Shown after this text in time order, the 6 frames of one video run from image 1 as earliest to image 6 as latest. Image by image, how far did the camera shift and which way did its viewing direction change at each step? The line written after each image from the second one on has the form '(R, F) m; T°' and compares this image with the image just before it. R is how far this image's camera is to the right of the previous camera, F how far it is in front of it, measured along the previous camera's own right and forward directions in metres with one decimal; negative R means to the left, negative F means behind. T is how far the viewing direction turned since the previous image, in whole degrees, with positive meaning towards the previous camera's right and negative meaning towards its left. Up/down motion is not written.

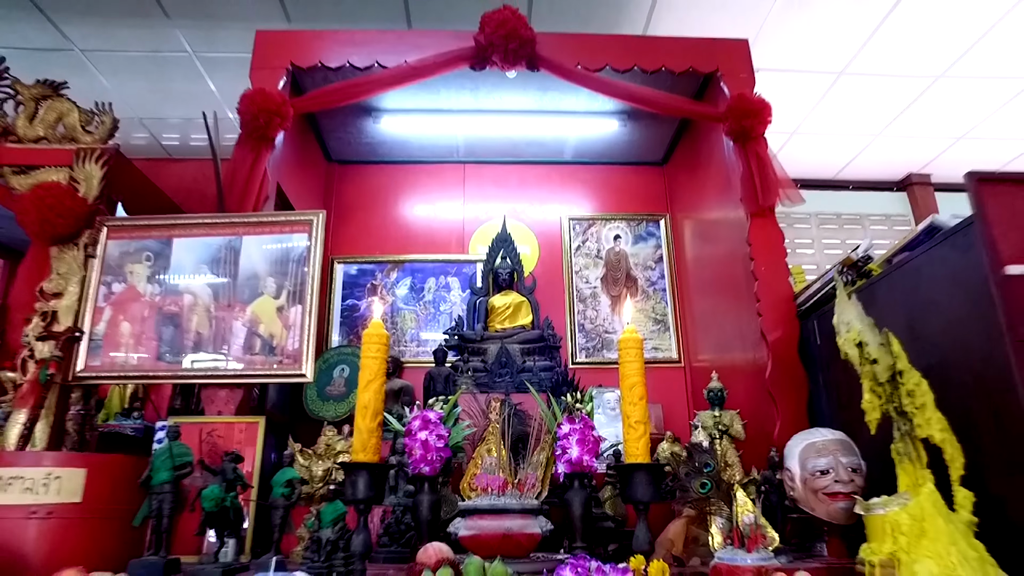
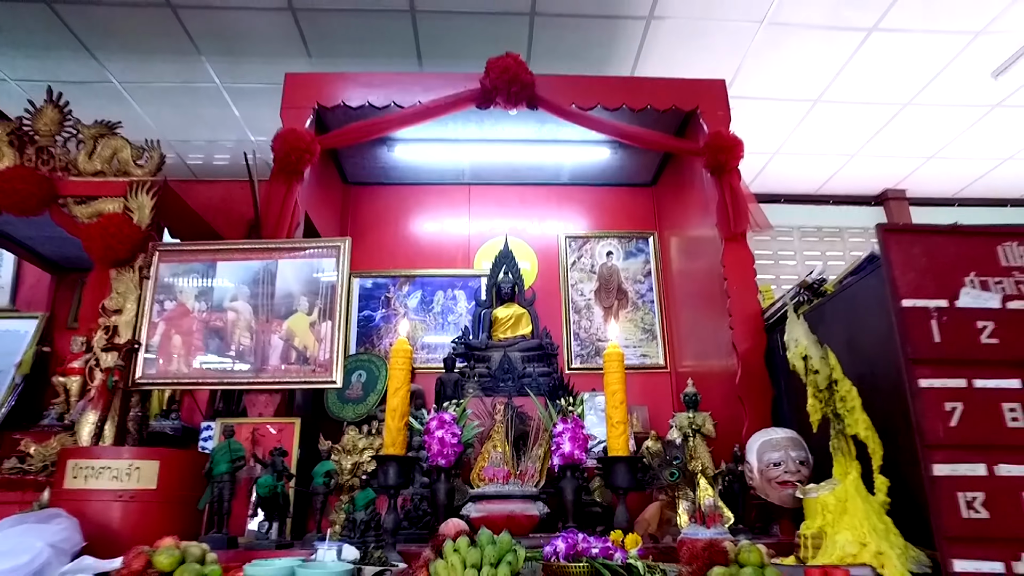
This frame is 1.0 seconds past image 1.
(0.0, -0.3) m; 0°
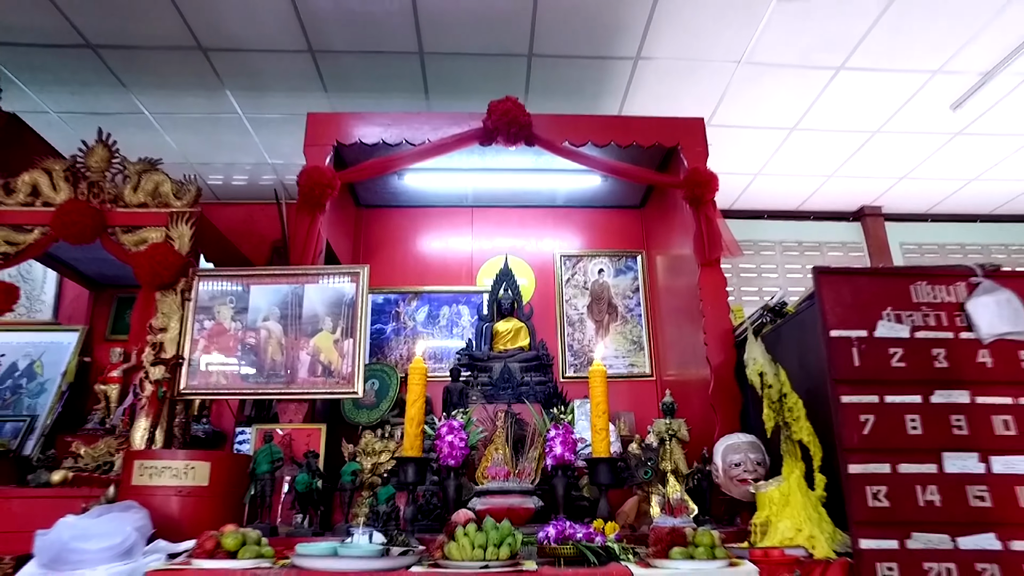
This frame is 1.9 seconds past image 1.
(0.0, -0.3) m; 0°
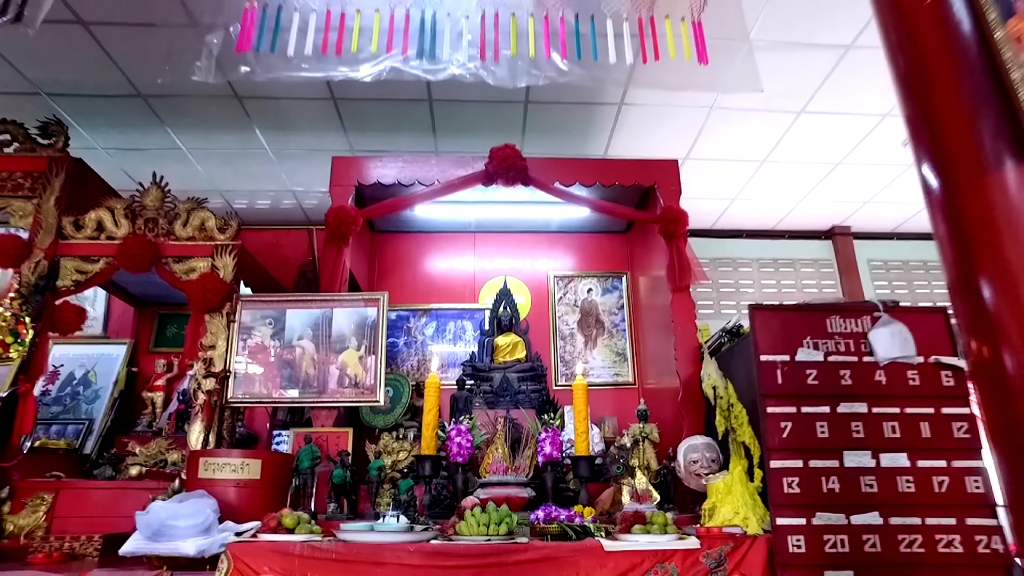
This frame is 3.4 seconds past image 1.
(0.0, -0.4) m; 0°
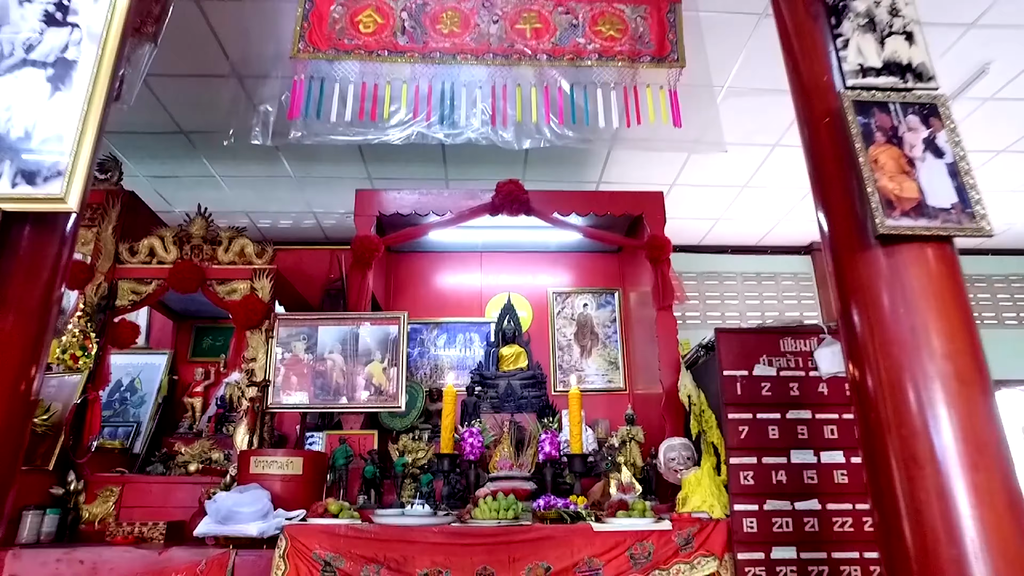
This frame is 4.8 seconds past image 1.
(0.0, -0.4) m; 0°
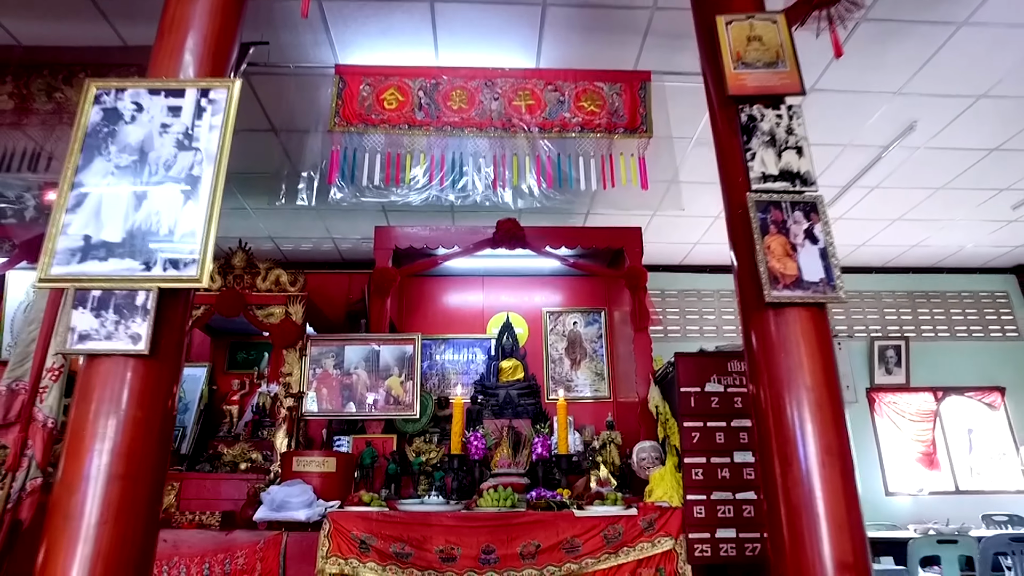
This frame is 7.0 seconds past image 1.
(0.0, -0.6) m; 0°
